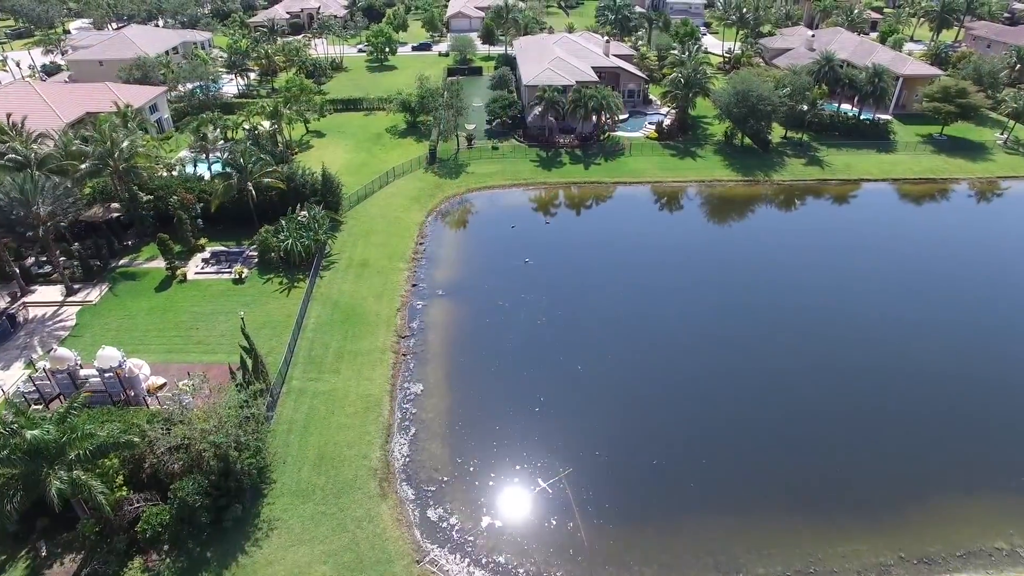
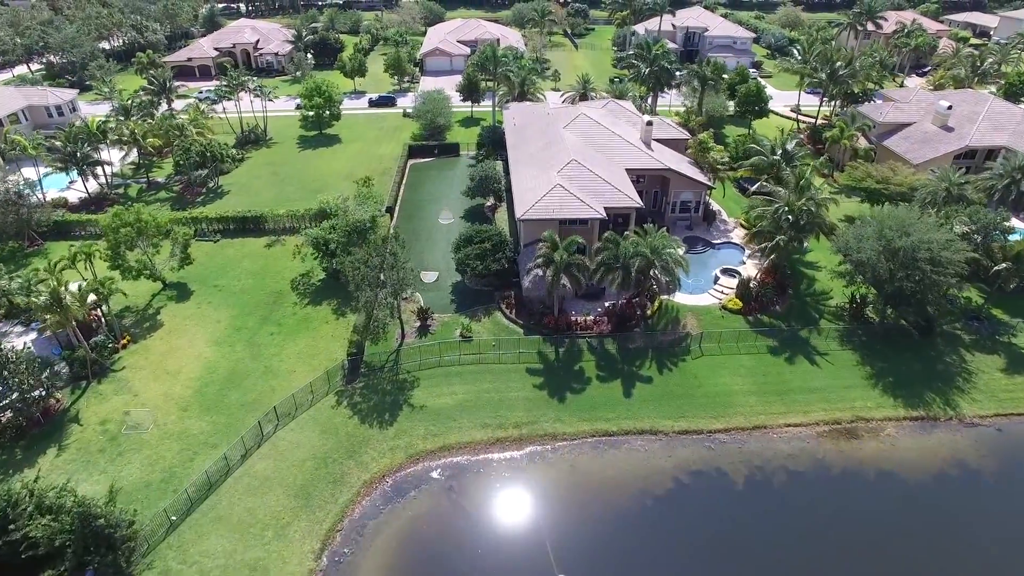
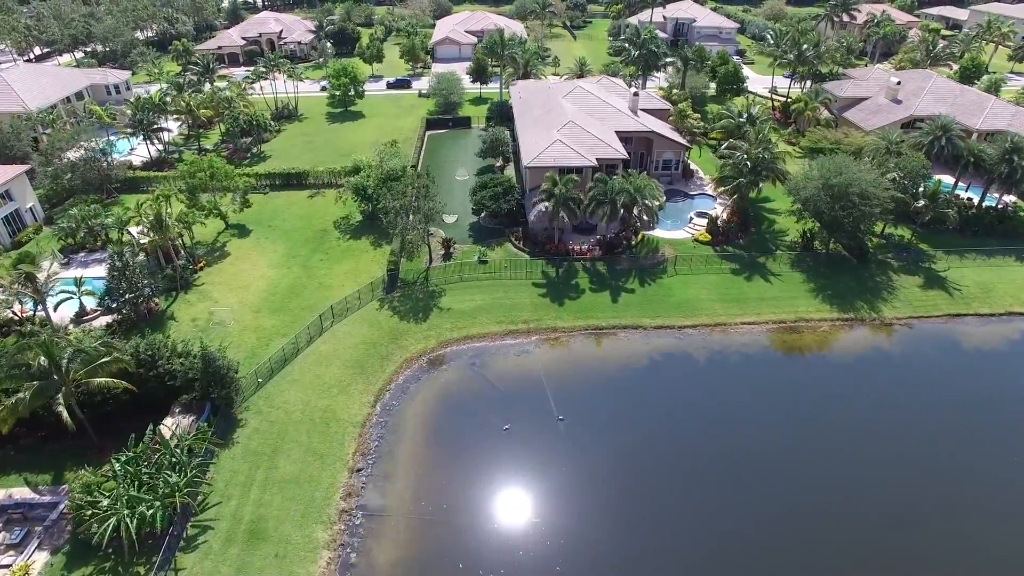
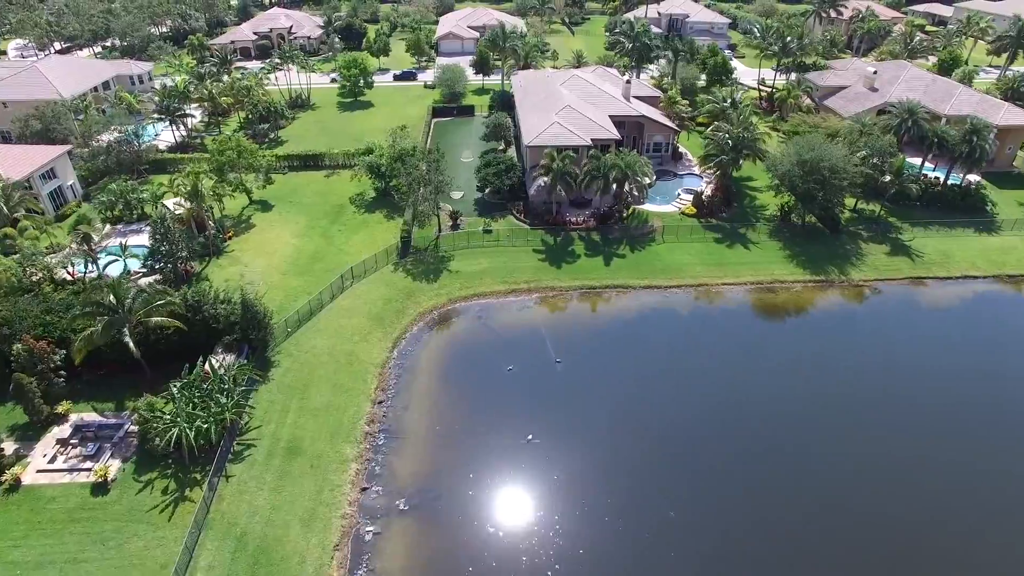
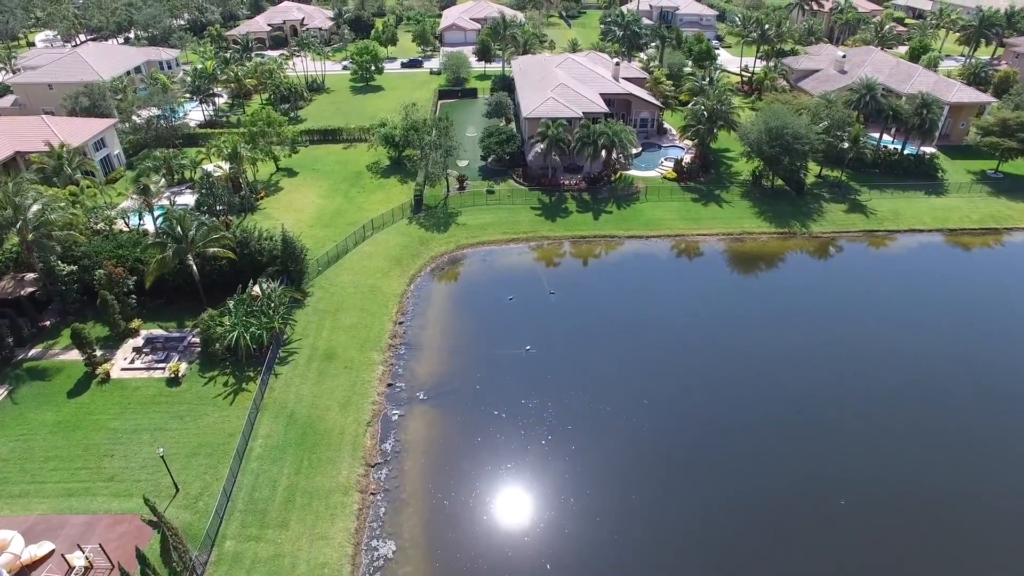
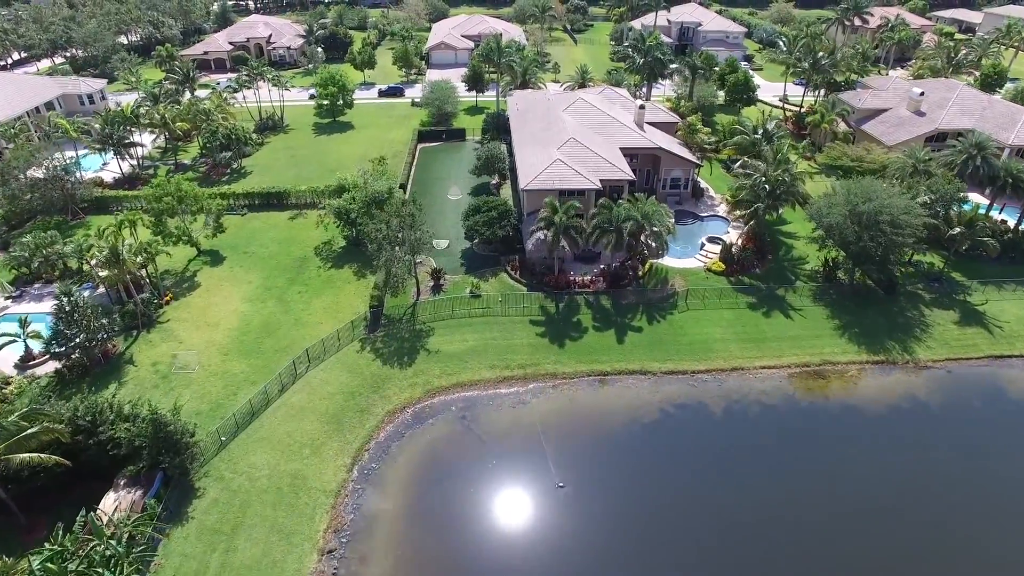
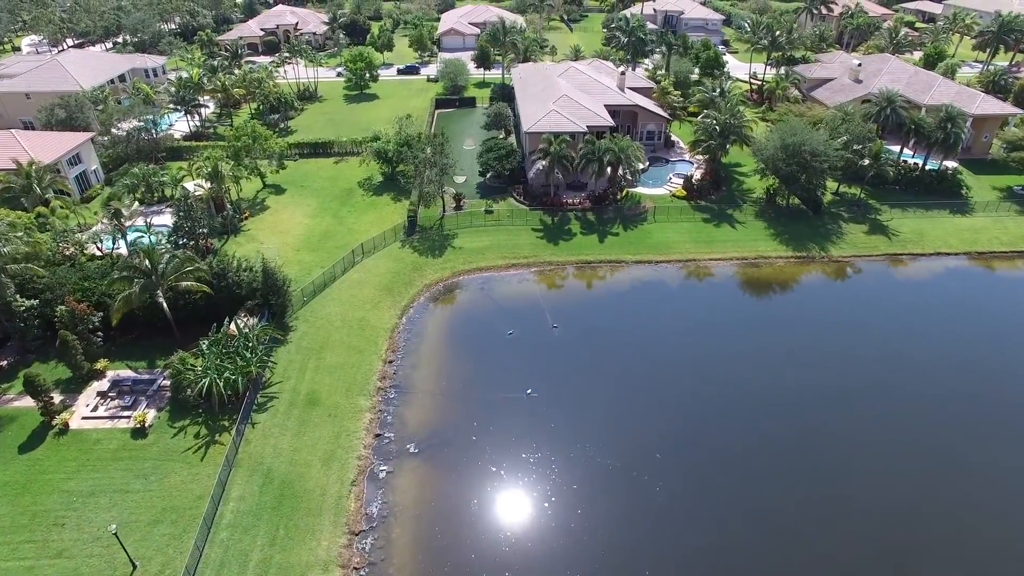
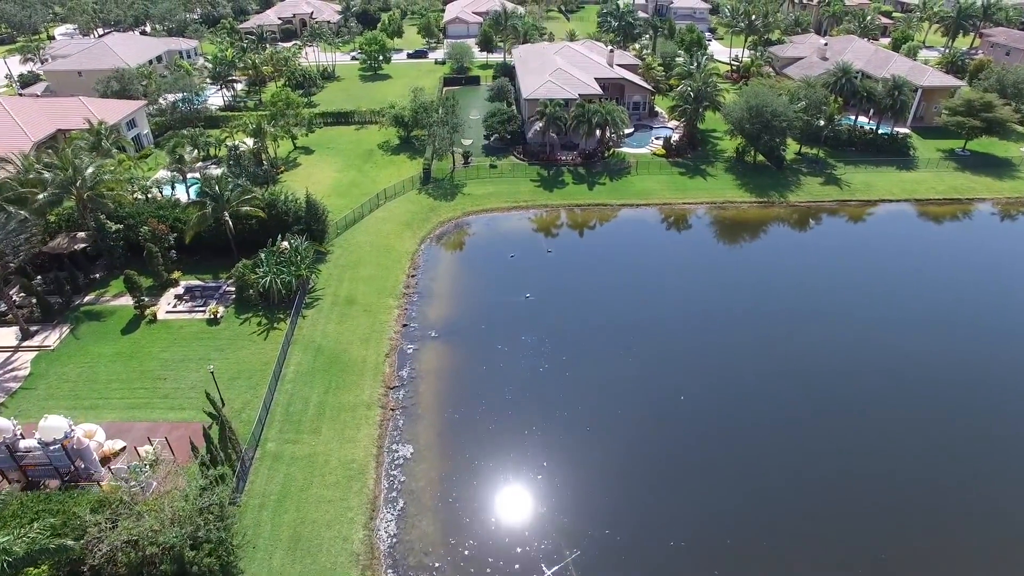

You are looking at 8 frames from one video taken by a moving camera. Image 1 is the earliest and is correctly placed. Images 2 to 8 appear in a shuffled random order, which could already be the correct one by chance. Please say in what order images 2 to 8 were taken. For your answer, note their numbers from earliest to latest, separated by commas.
8, 5, 7, 4, 3, 6, 2
